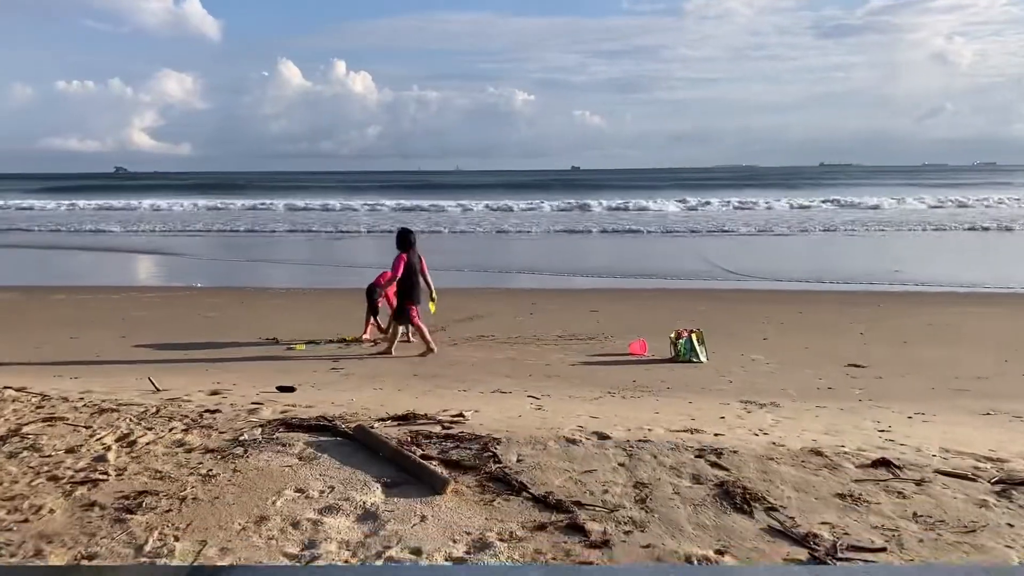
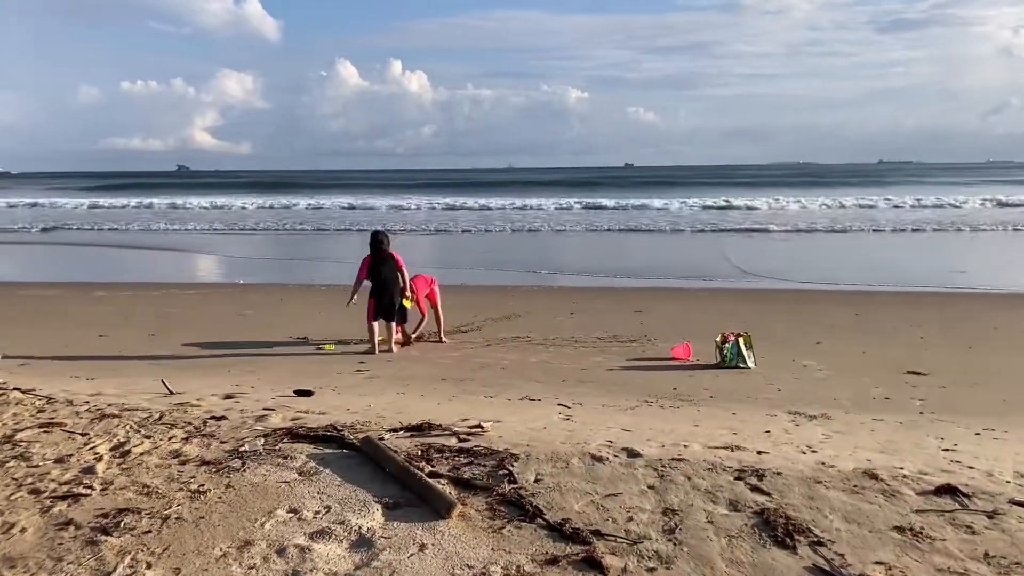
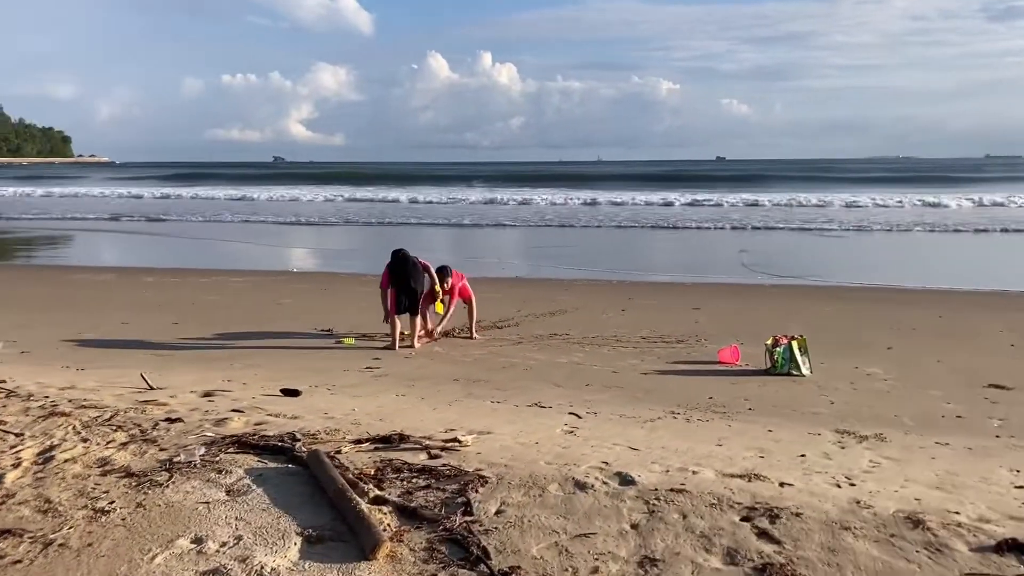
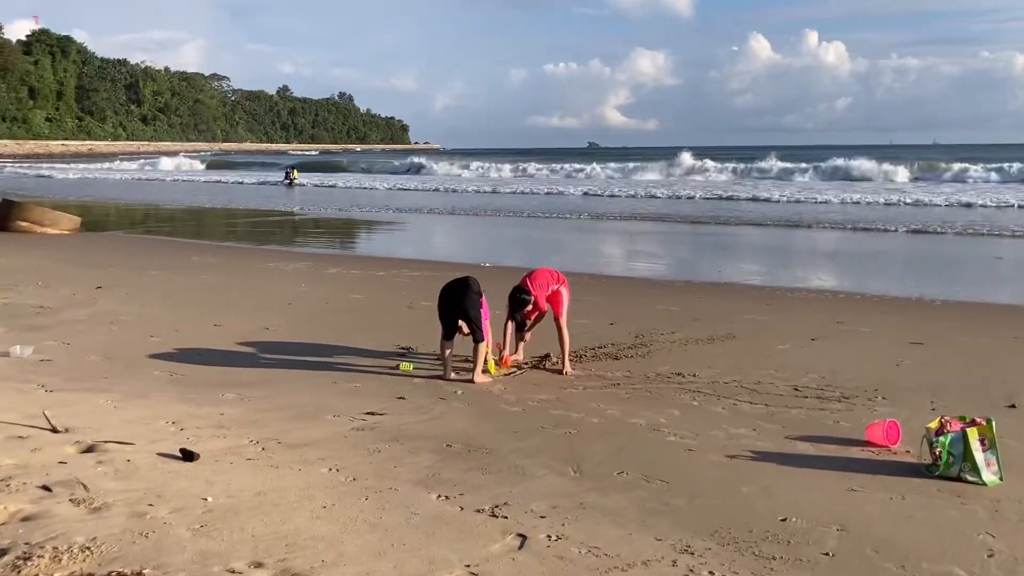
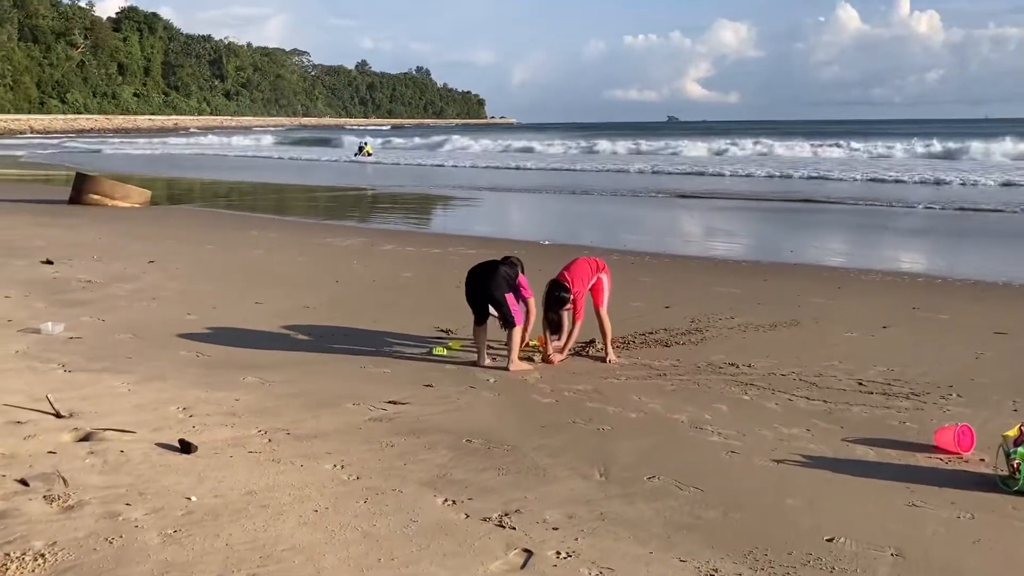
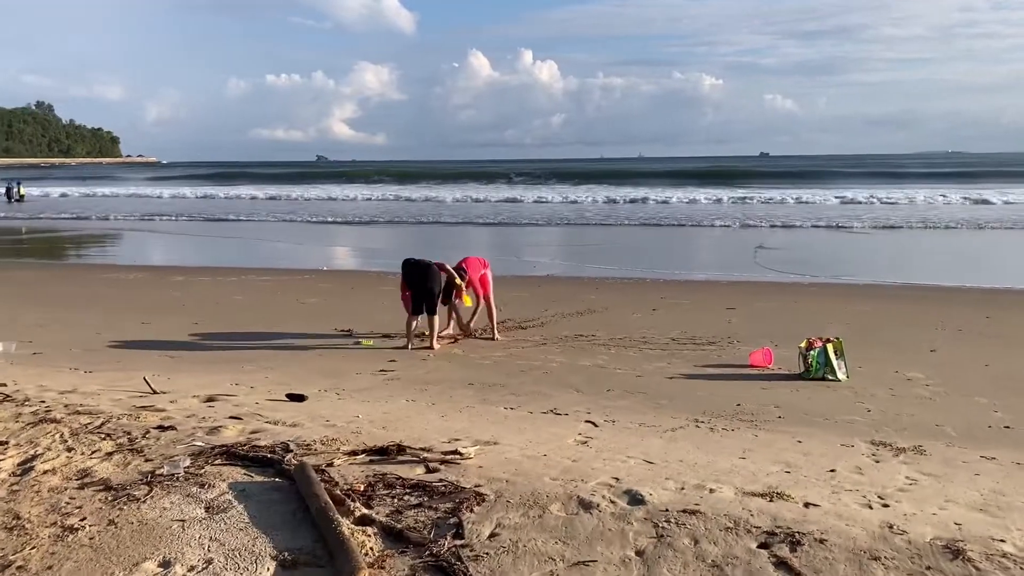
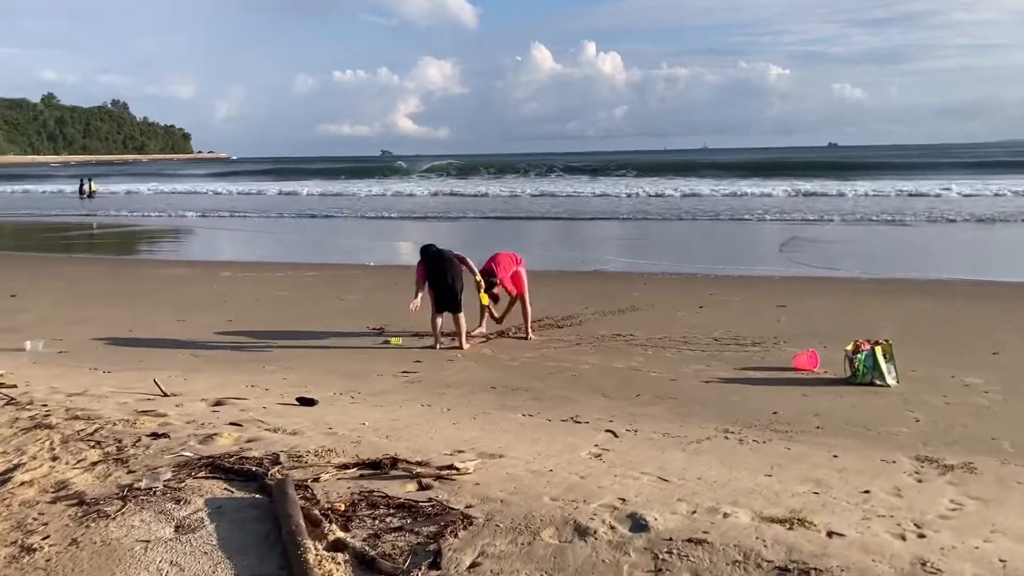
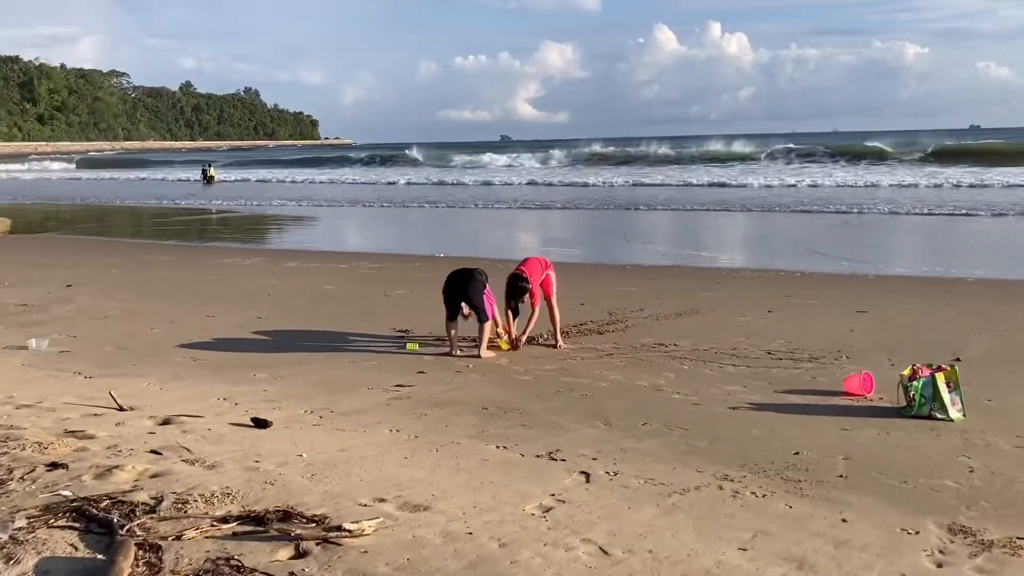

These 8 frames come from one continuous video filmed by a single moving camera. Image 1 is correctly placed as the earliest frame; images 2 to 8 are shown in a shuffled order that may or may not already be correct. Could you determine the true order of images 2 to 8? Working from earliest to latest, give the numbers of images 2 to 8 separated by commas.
2, 3, 6, 7, 8, 4, 5
